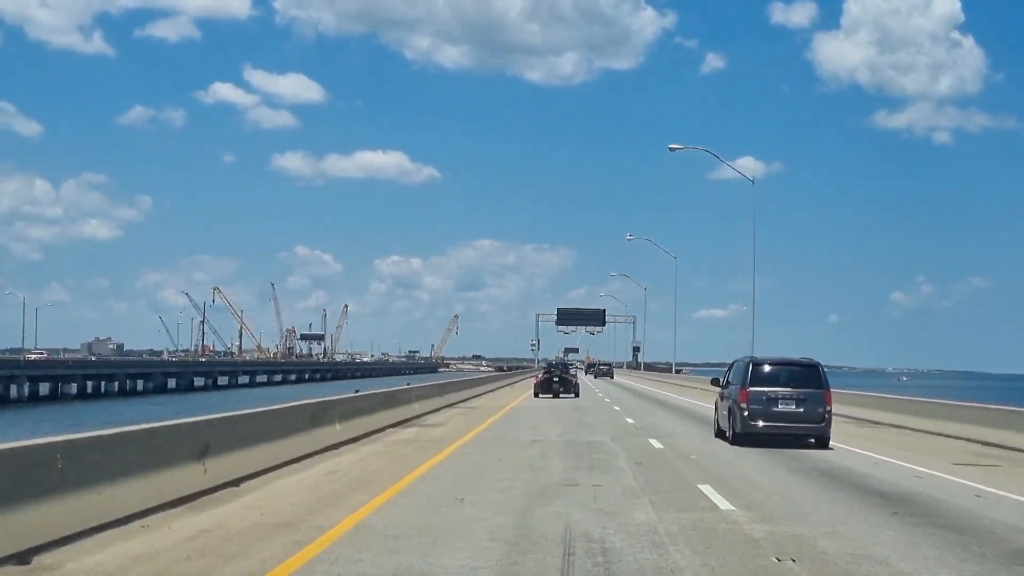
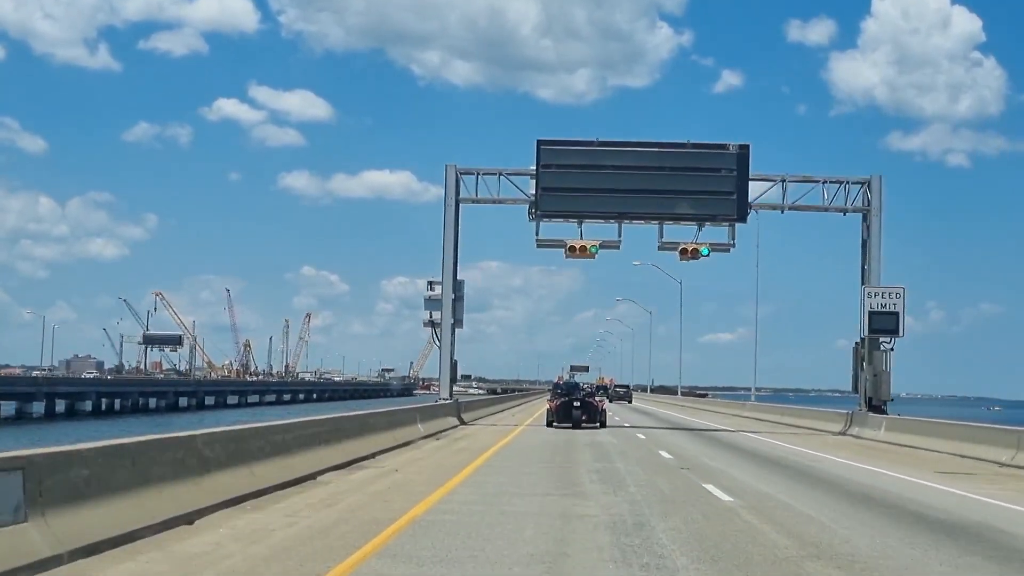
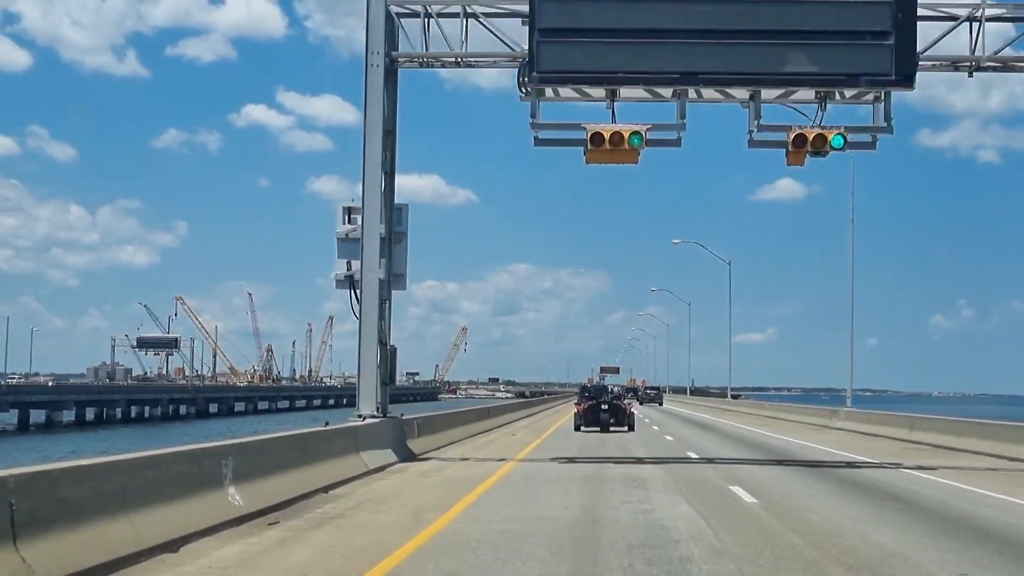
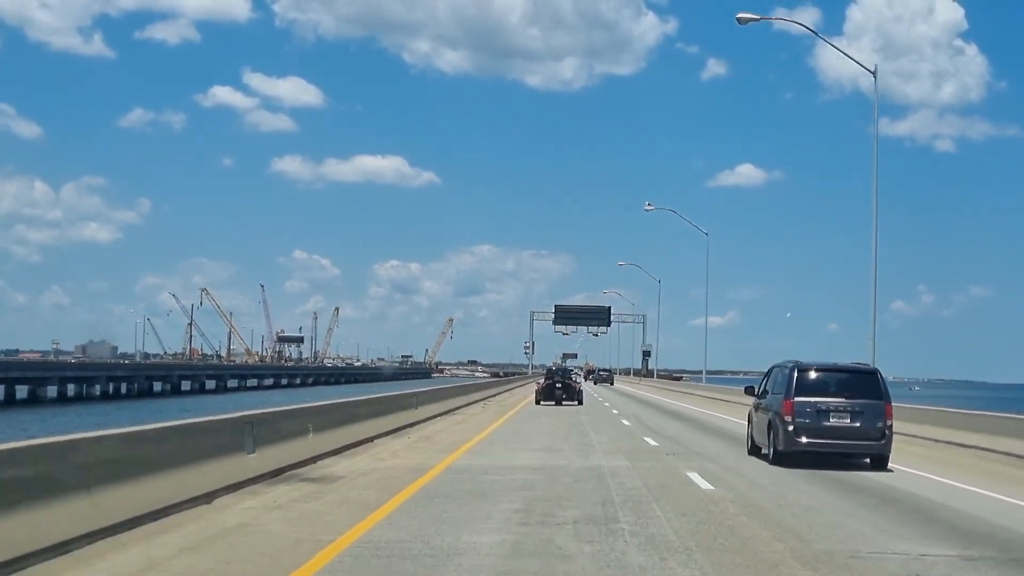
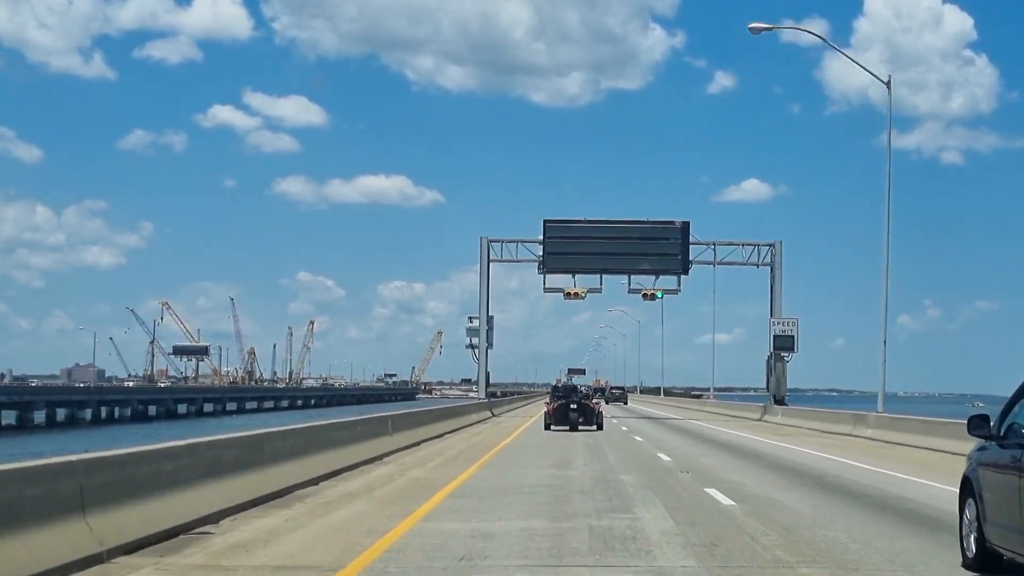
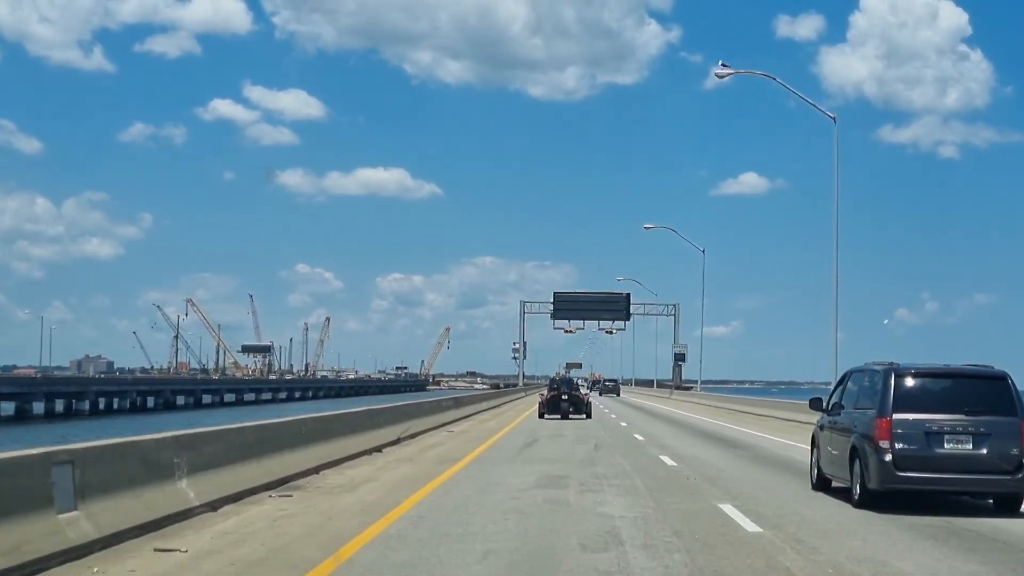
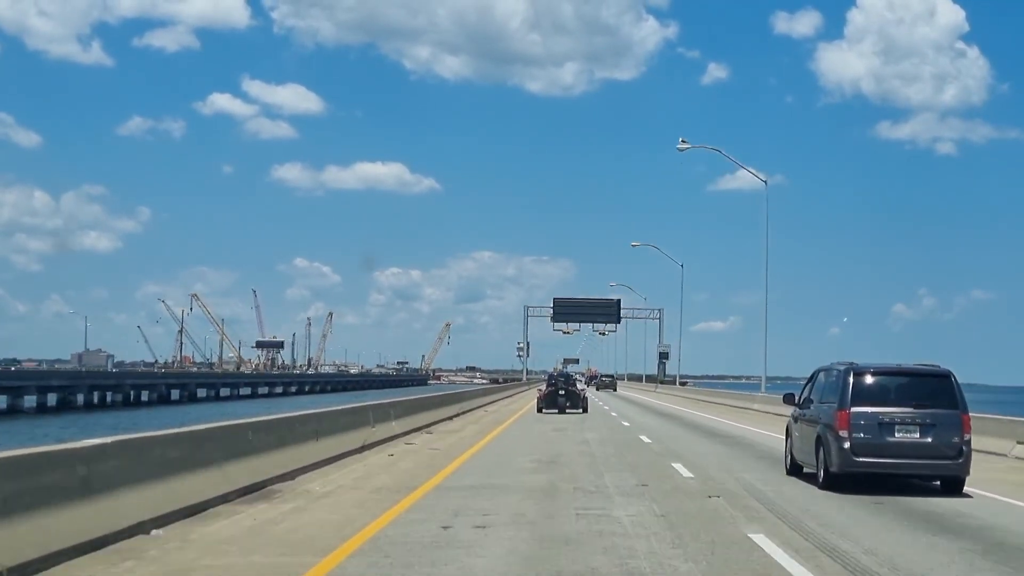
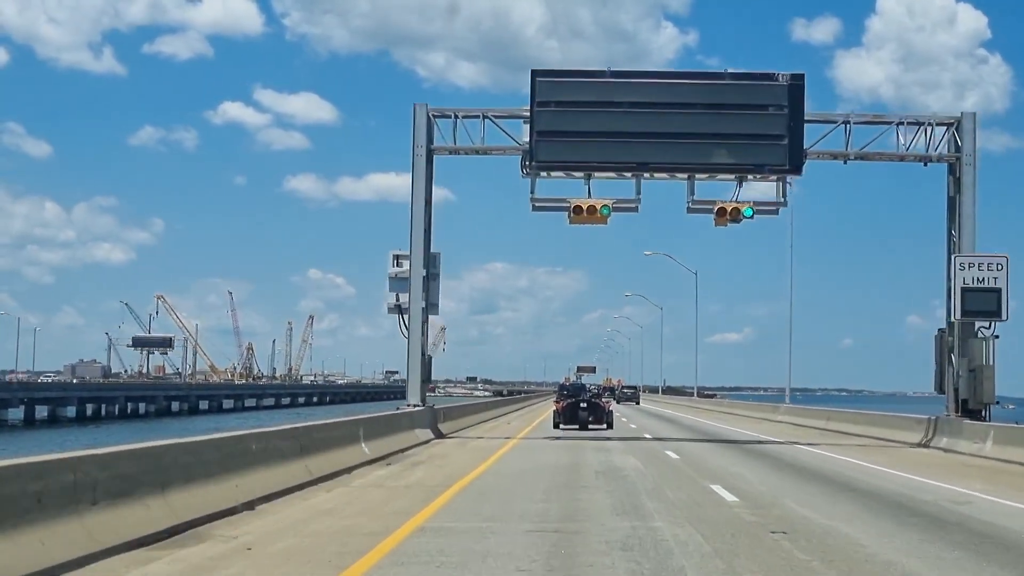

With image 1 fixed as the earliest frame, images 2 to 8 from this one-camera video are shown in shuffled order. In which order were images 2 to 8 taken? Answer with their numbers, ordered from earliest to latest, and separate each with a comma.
4, 7, 6, 5, 2, 8, 3
